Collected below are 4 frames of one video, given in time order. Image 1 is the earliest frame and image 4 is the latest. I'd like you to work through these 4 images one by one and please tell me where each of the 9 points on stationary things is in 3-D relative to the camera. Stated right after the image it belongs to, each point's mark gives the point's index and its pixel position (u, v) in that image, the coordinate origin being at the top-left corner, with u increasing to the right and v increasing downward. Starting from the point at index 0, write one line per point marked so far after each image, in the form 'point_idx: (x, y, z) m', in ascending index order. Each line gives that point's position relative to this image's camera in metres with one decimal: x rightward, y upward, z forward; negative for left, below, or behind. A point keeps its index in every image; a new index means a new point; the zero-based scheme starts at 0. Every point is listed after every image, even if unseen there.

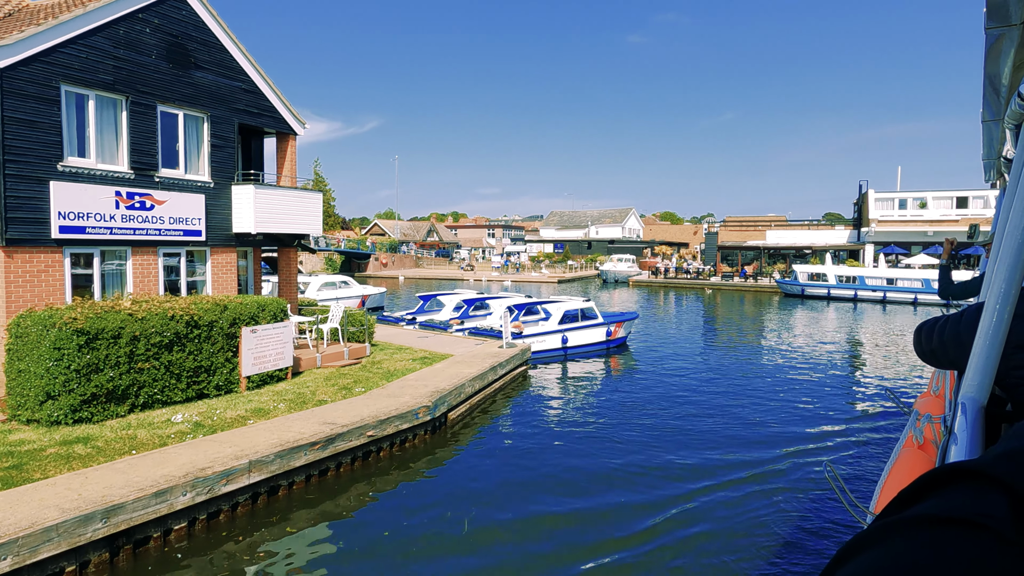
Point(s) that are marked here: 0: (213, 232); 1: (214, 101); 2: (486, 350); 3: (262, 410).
0: (-6.7, +1.3, +14.8) m
1: (-6.7, +4.2, +14.6) m
2: (-0.8, -1.7, +17.3) m
3: (-4.2, -2.0, +10.9) m
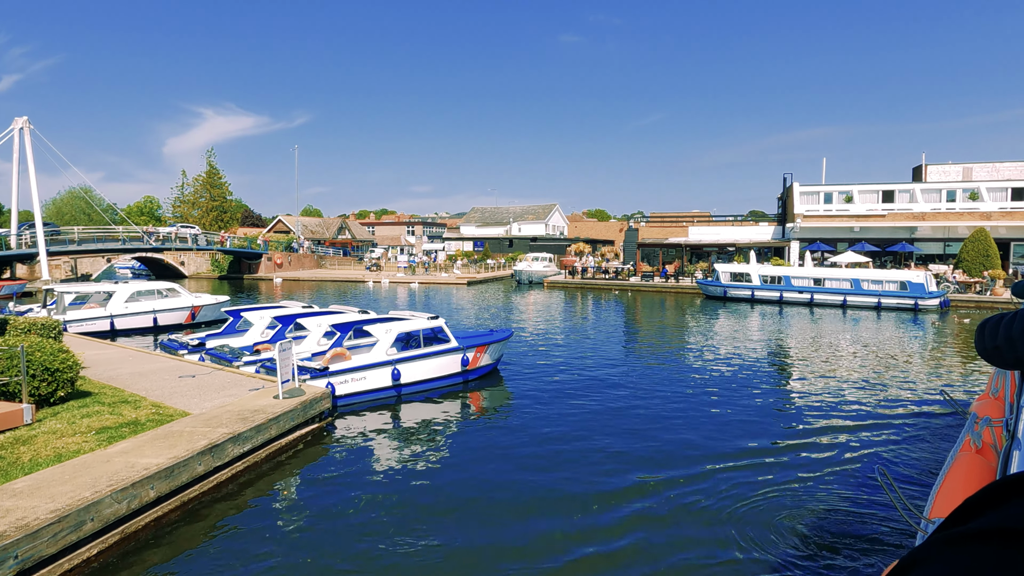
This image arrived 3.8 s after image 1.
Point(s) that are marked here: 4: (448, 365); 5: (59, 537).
0: (-10.3, +0.9, +8.1) m
1: (-10.3, +3.8, +8.0) m
2: (-4.7, -2.0, +11.3) m
3: (-7.4, -2.4, +4.6) m
4: (-1.6, -1.9, +15.9) m
5: (-4.5, -2.5, +6.6) m
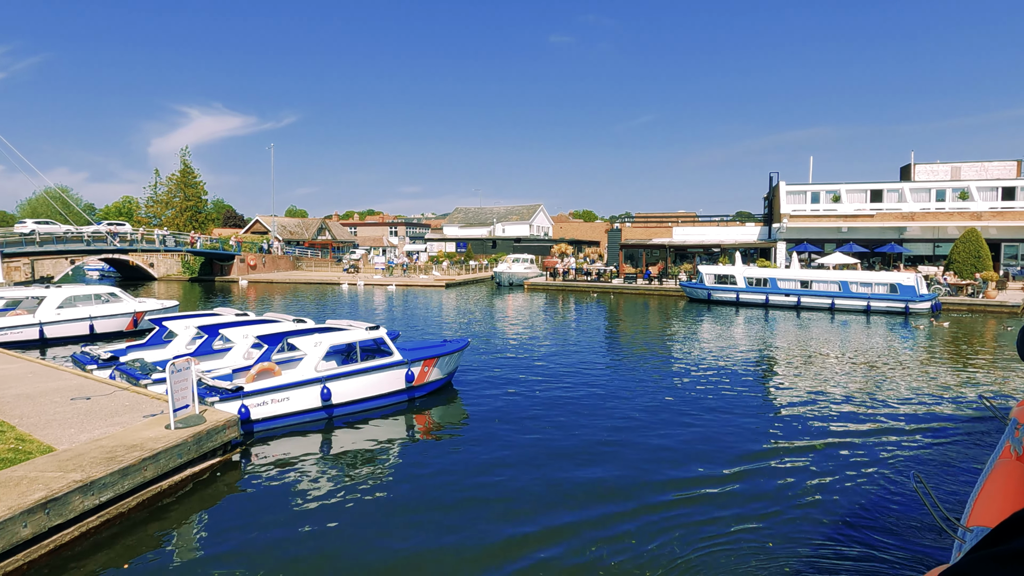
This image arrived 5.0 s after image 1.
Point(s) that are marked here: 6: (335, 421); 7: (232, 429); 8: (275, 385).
0: (-11.3, +0.7, +6.2) m
1: (-11.2, +3.6, +6.1) m
2: (-5.6, -2.2, +9.4) m
3: (-8.2, -2.6, +2.7) m
4: (-2.6, -2.0, +14.1) m
5: (-5.4, -2.6, +4.8) m
6: (-3.5, -2.7, +13.2) m
7: (-4.5, -2.3, +10.6) m
8: (-4.5, -1.8, +12.3) m
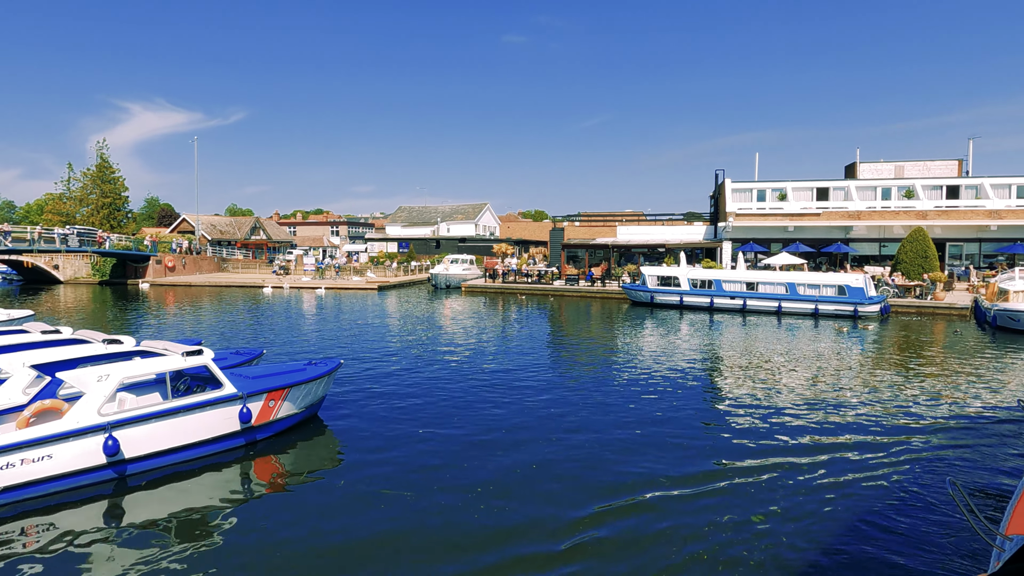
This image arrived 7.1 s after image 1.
0: (-12.9, +0.5, +2.3) m
1: (-12.8, +3.4, +2.2) m
2: (-7.5, -2.4, +6.0) m
3: (-9.6, -2.8, -0.9) m
4: (-4.8, -2.2, +10.8) m
5: (-6.9, -2.8, +1.3) m
6: (-5.6, -2.9, +9.9) m
7: (-6.5, -2.5, +7.2) m
8: (-6.5, -2.0, +8.9) m
